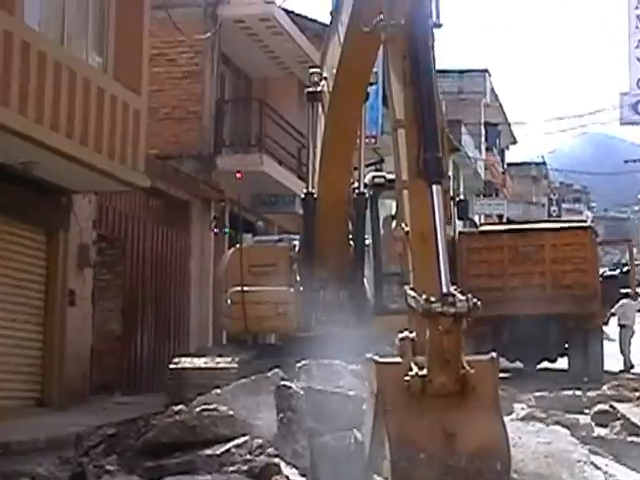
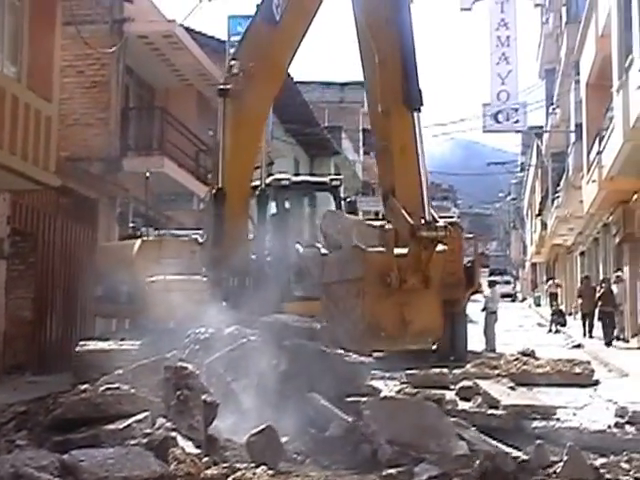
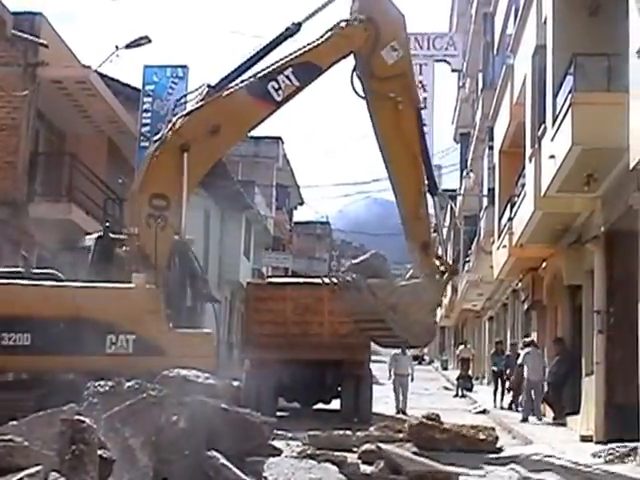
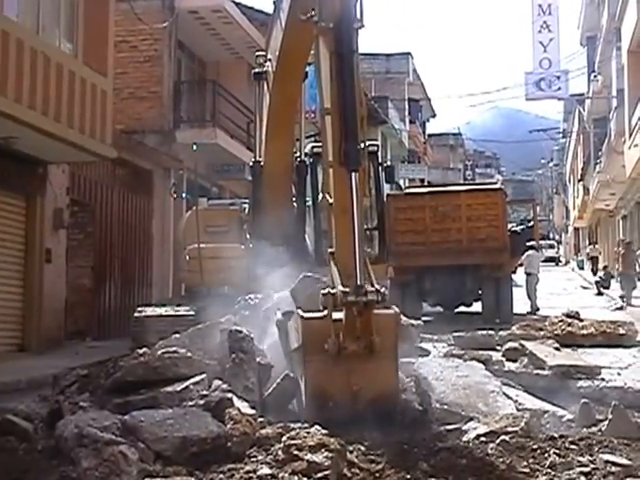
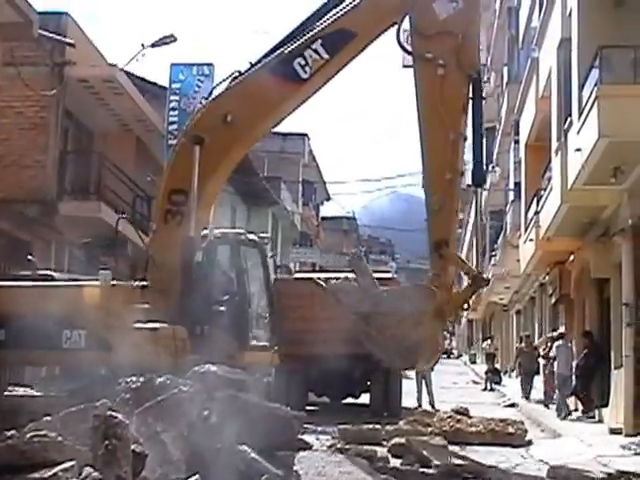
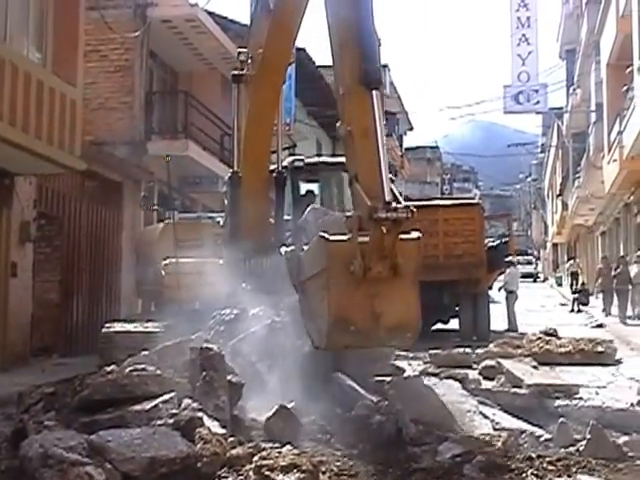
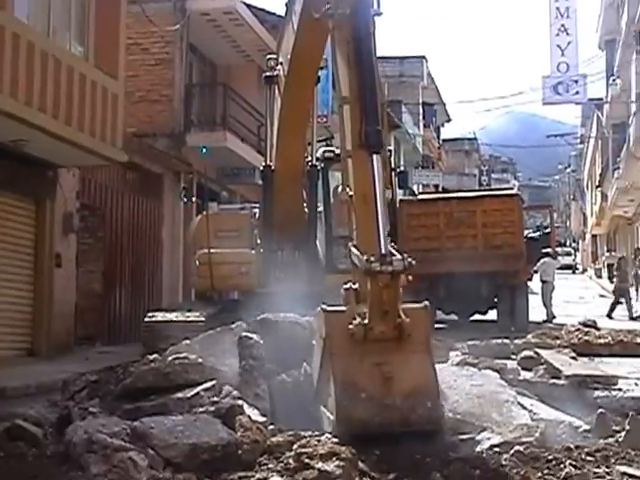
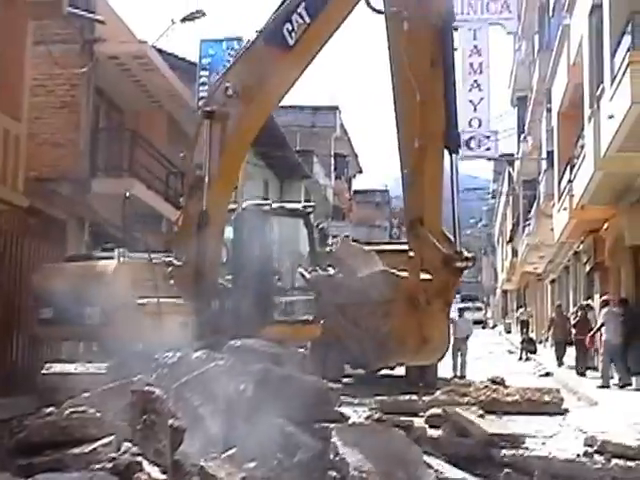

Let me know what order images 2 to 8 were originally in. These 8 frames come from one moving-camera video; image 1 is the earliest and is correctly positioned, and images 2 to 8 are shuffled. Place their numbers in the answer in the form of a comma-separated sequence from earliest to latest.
7, 4, 6, 2, 8, 5, 3
